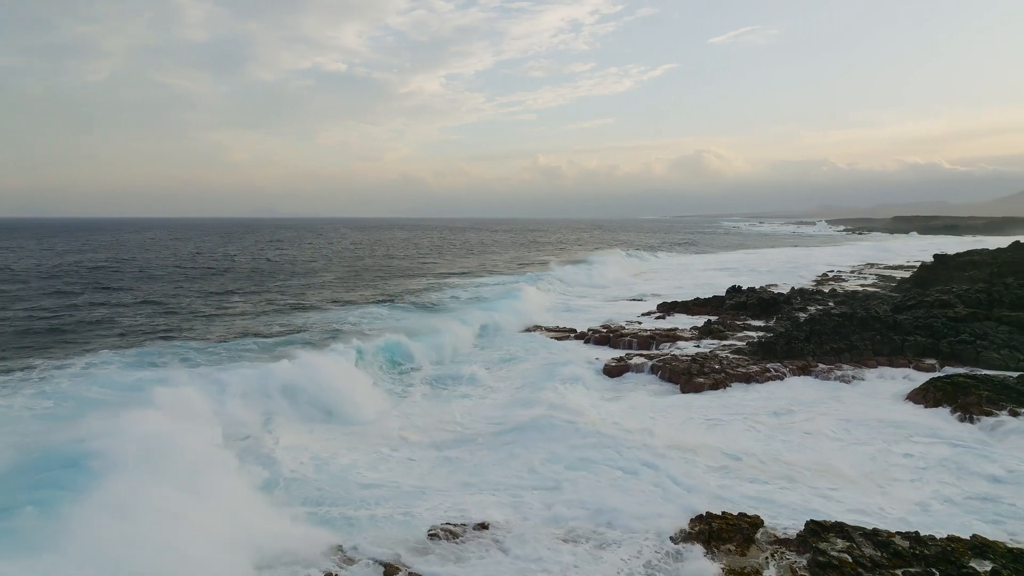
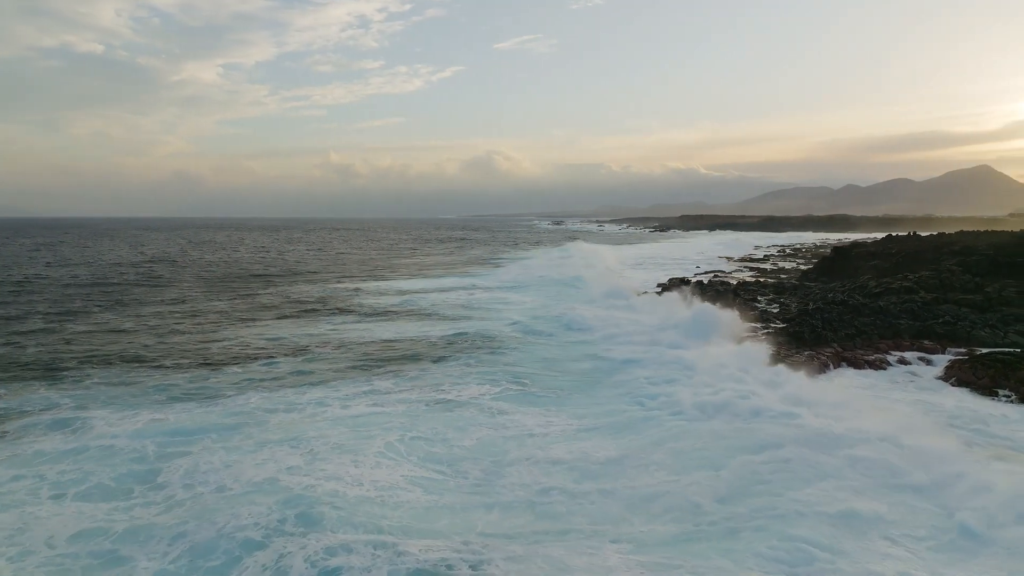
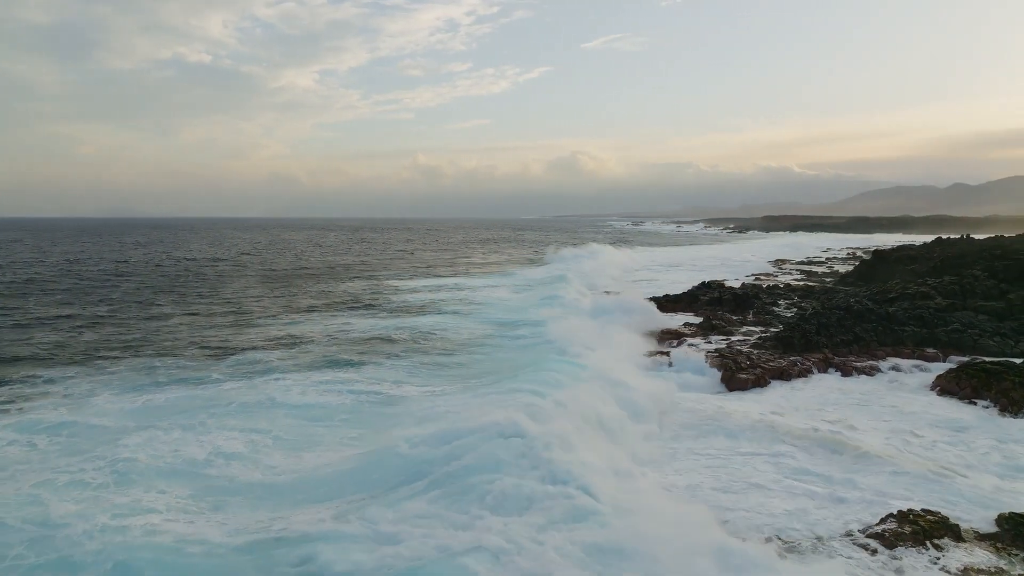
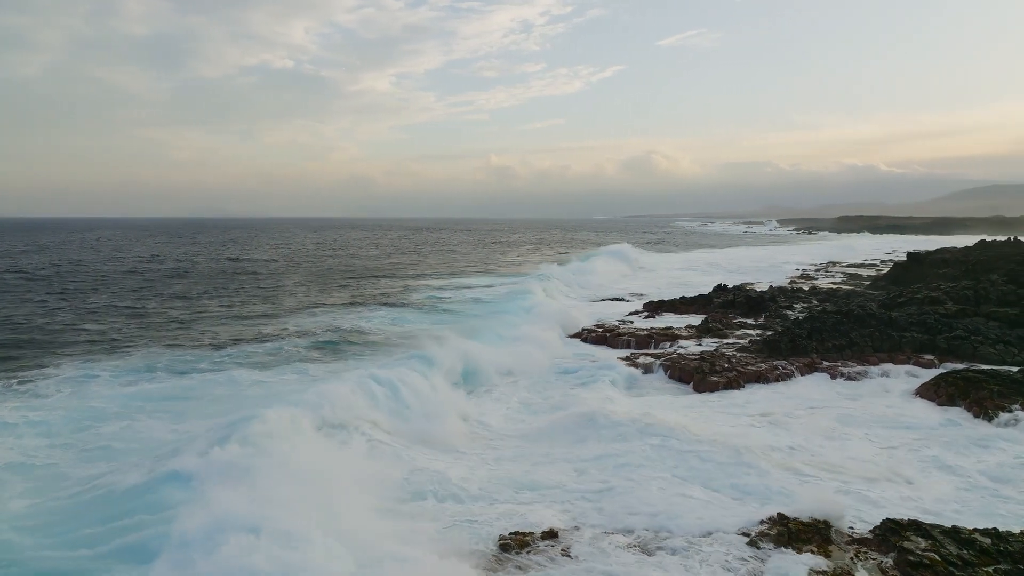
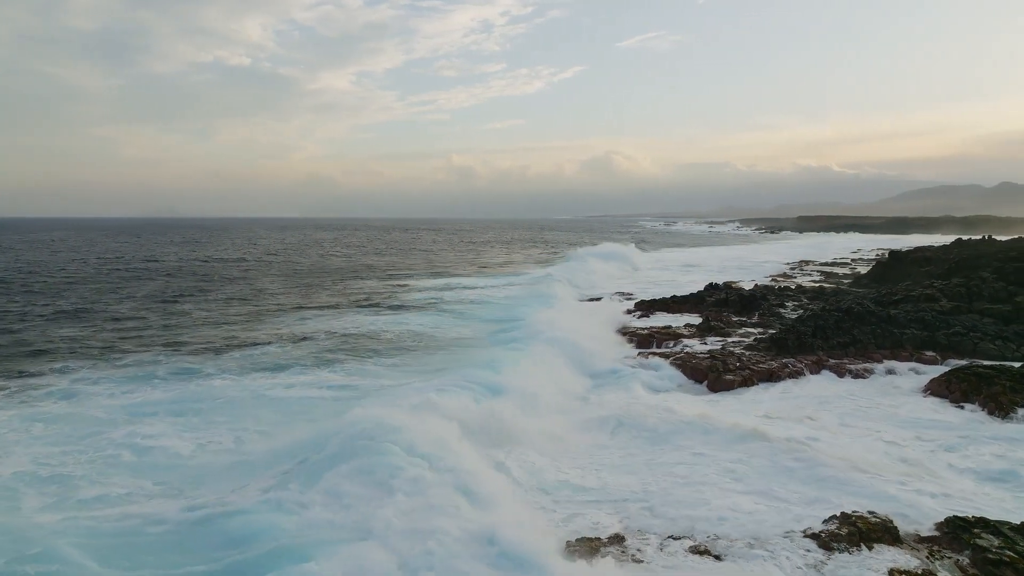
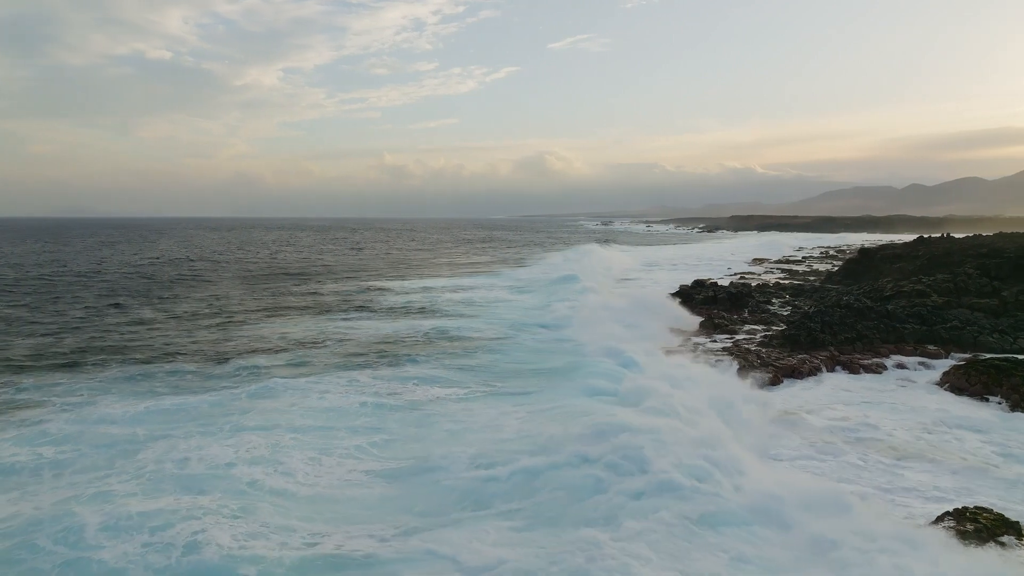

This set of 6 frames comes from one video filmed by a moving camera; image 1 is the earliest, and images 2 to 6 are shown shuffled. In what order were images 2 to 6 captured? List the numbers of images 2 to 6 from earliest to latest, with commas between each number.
4, 5, 3, 6, 2
